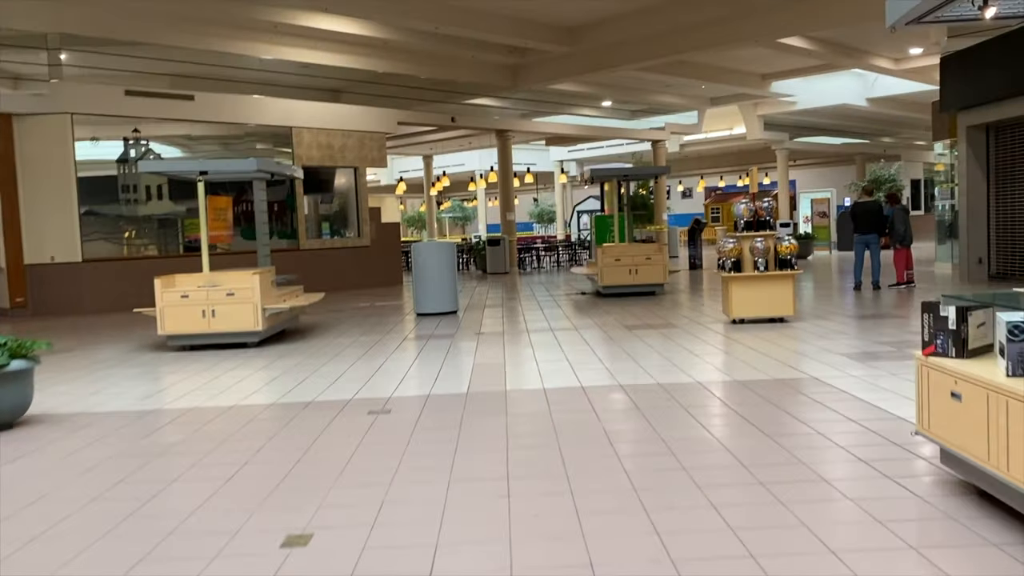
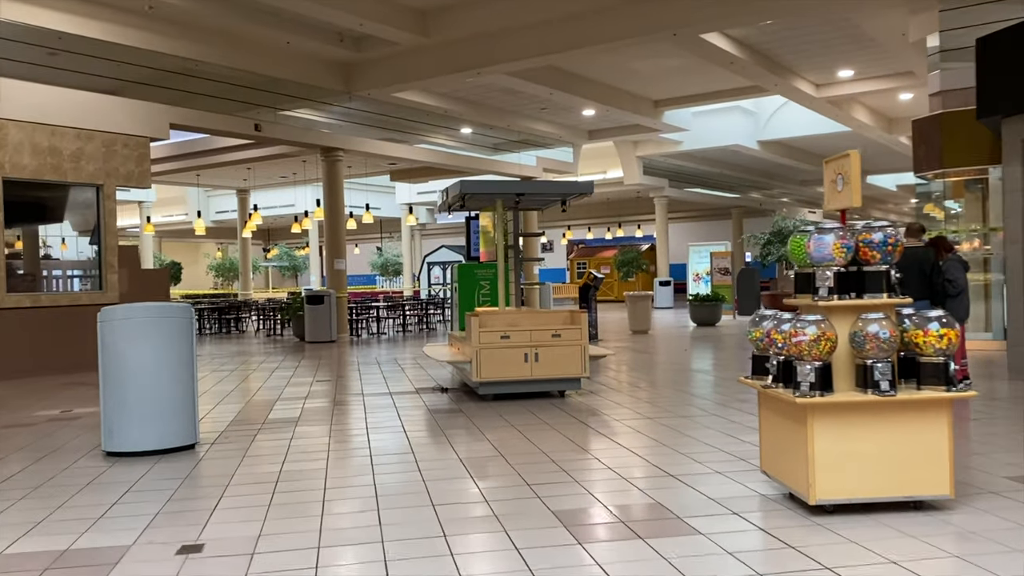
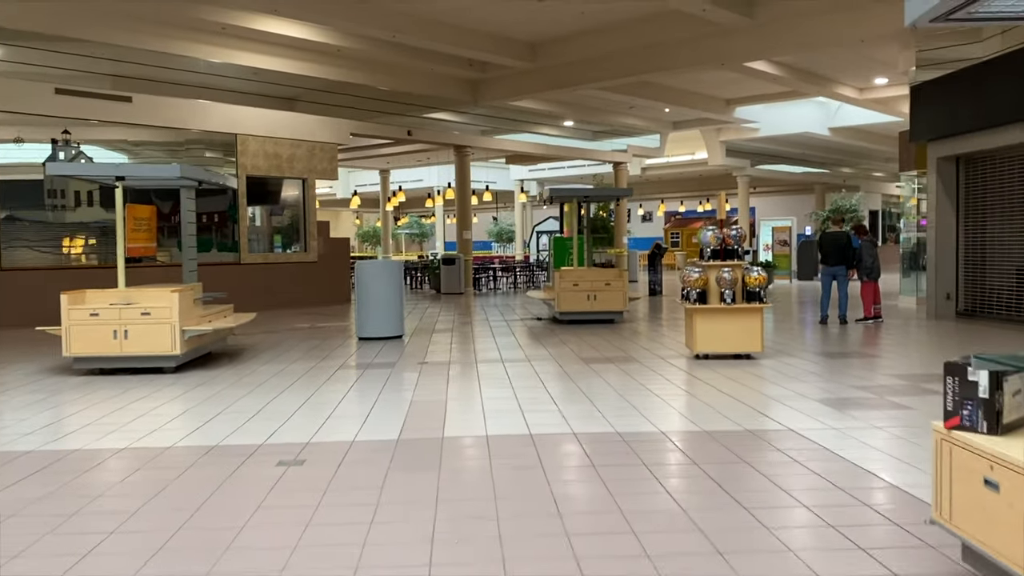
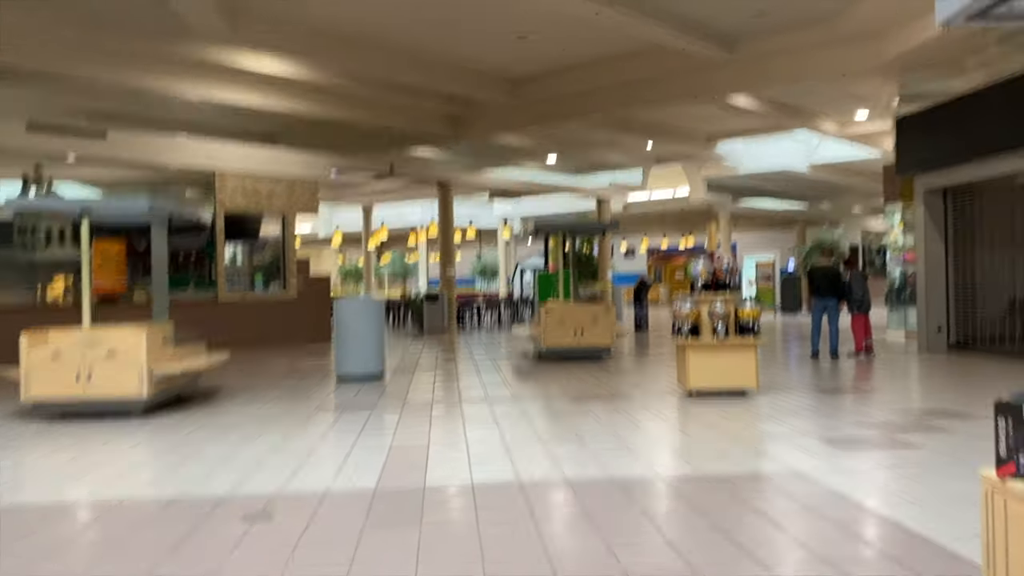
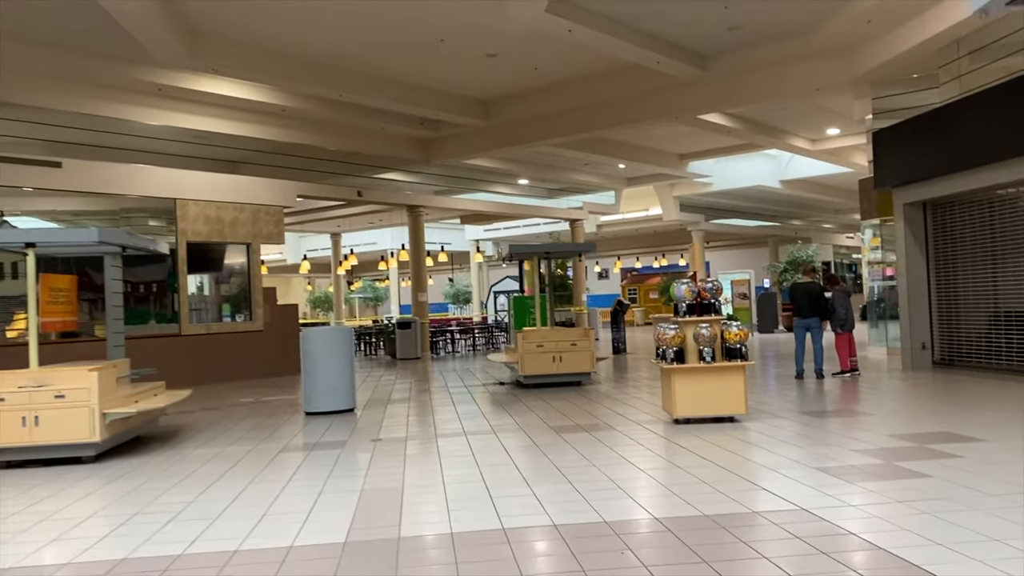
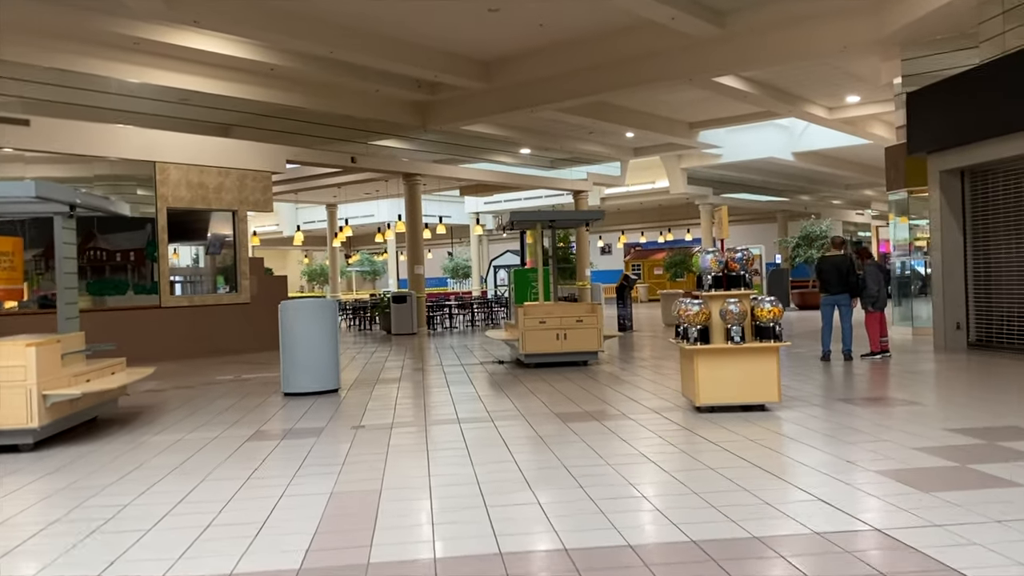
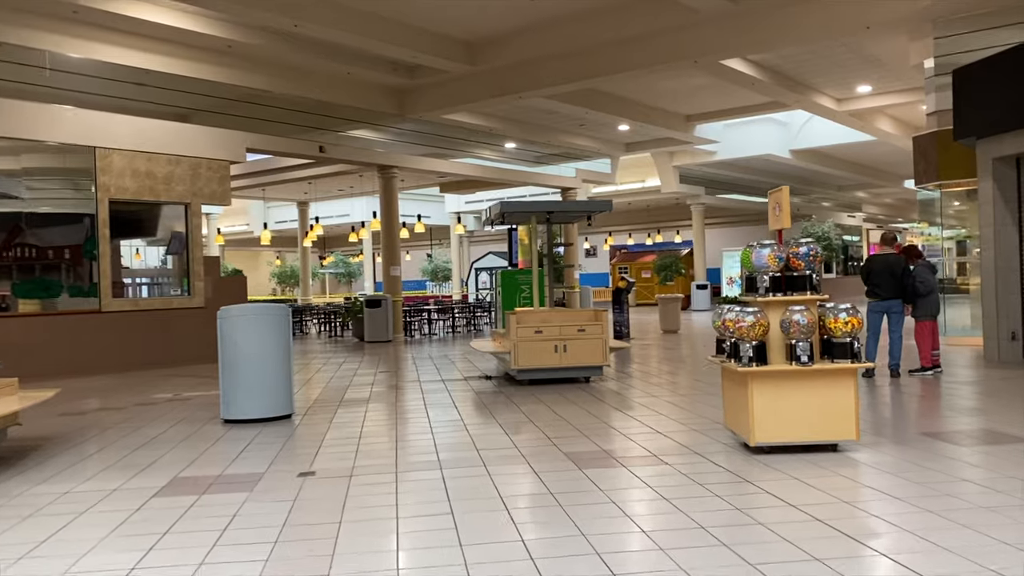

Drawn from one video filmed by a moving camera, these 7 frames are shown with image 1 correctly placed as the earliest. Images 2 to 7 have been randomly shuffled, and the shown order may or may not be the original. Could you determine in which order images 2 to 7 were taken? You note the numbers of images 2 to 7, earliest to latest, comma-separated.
3, 4, 5, 6, 7, 2
